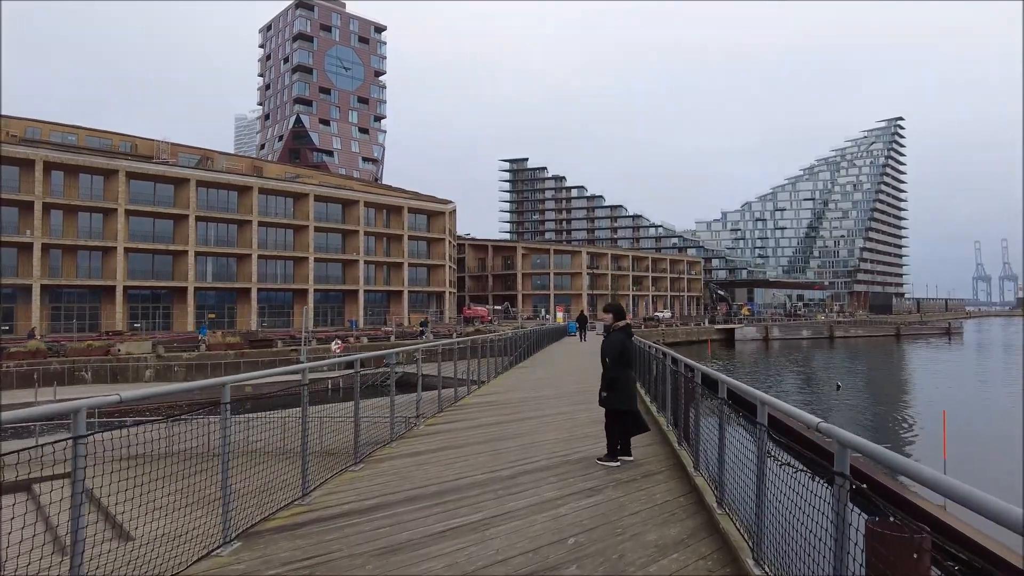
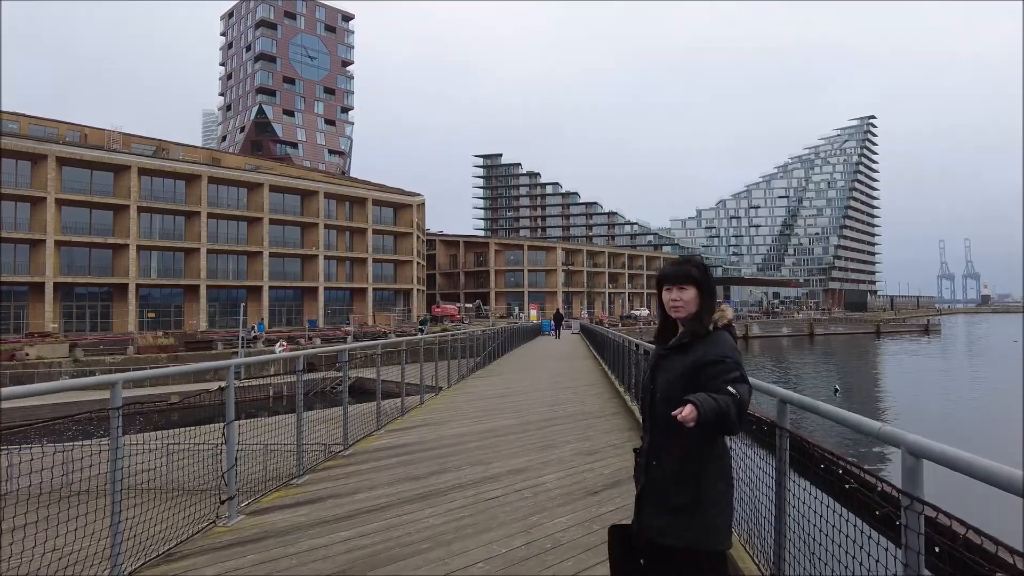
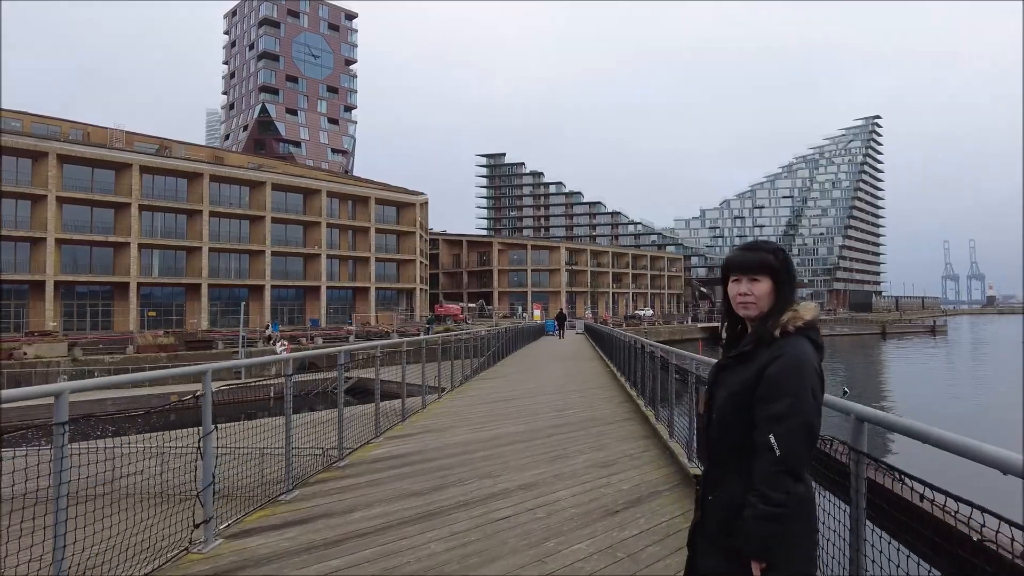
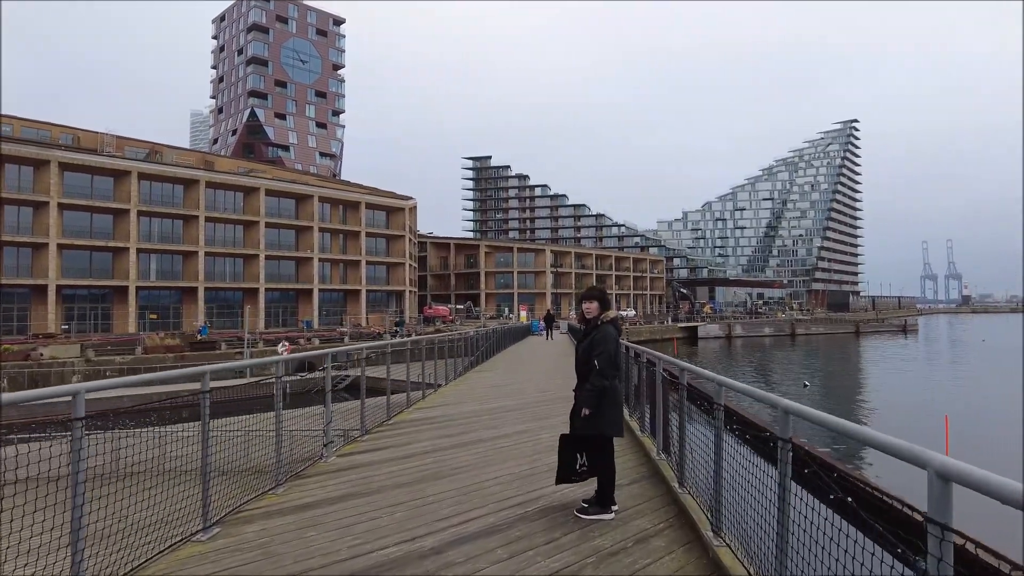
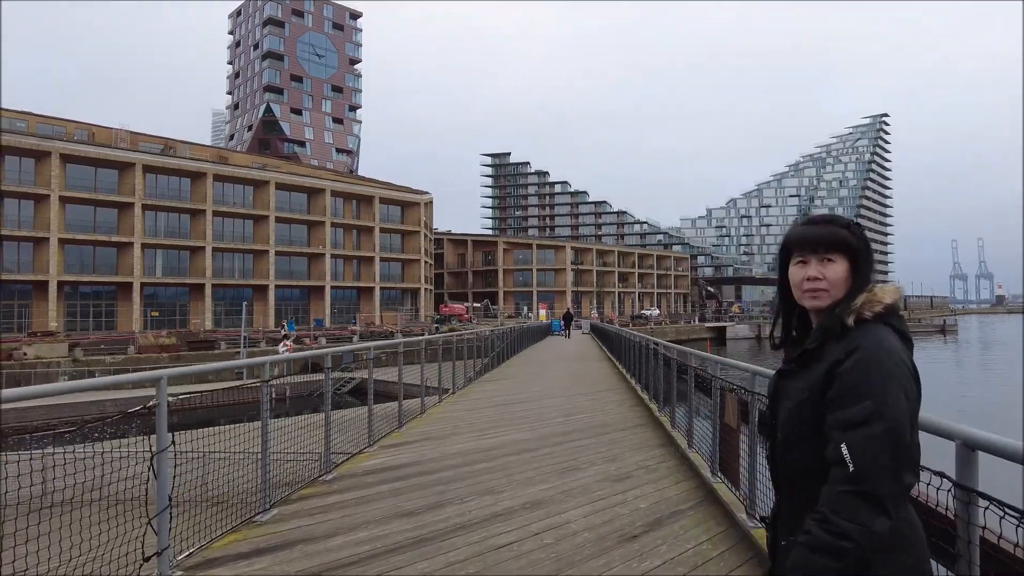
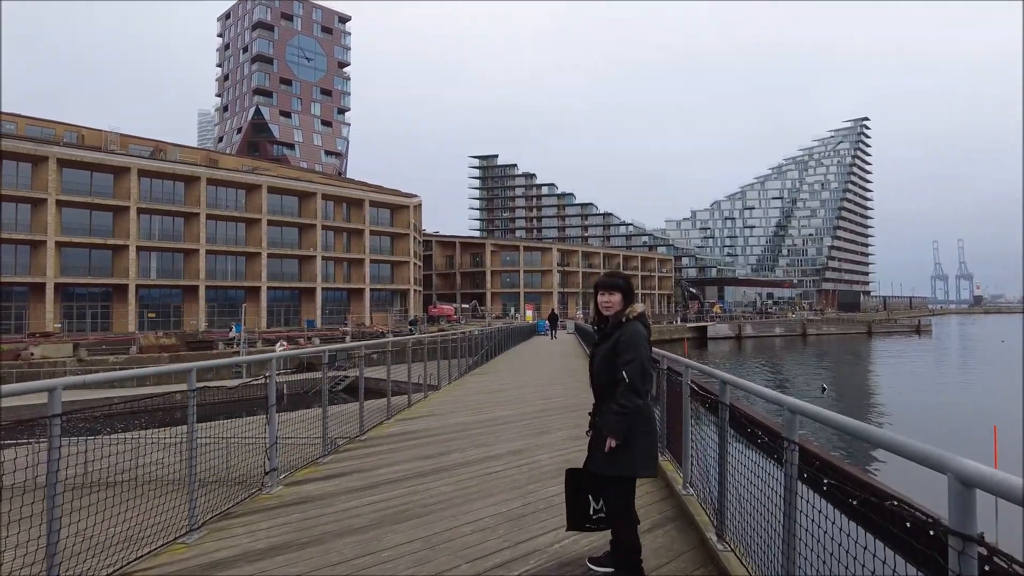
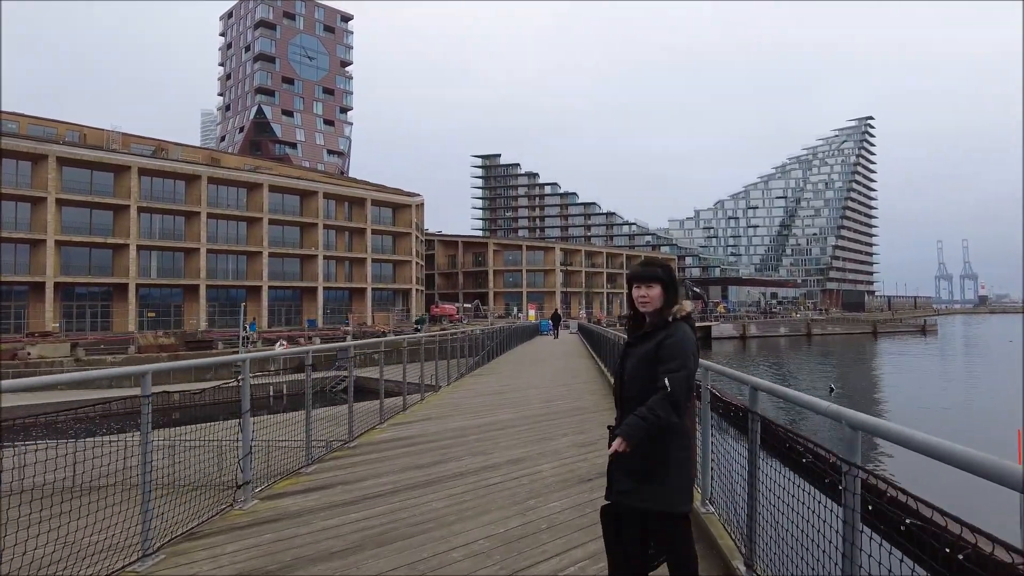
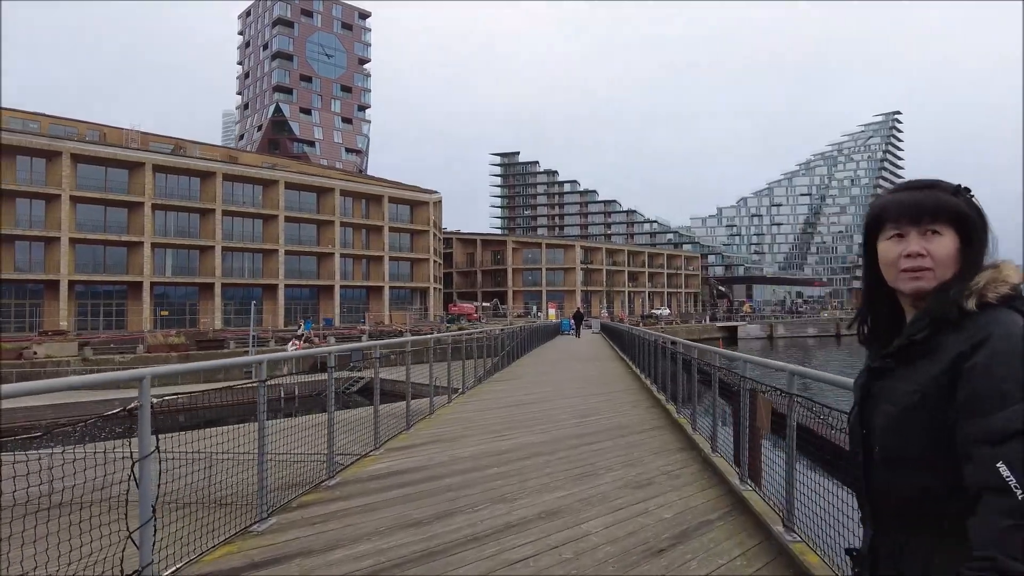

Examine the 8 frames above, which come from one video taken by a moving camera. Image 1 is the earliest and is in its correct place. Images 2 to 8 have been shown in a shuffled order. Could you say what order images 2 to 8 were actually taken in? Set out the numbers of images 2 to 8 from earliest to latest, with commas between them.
4, 6, 7, 2, 3, 5, 8
